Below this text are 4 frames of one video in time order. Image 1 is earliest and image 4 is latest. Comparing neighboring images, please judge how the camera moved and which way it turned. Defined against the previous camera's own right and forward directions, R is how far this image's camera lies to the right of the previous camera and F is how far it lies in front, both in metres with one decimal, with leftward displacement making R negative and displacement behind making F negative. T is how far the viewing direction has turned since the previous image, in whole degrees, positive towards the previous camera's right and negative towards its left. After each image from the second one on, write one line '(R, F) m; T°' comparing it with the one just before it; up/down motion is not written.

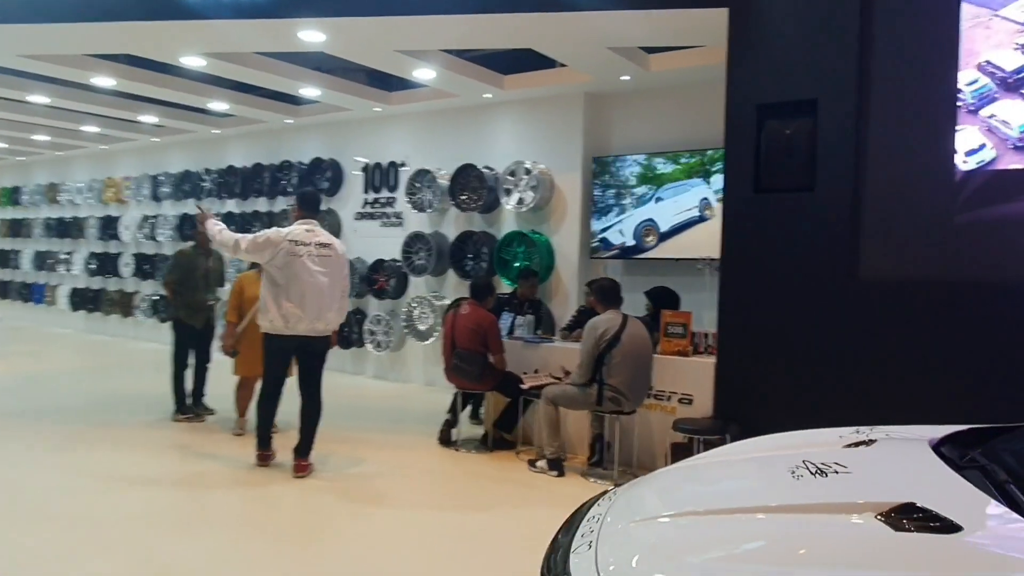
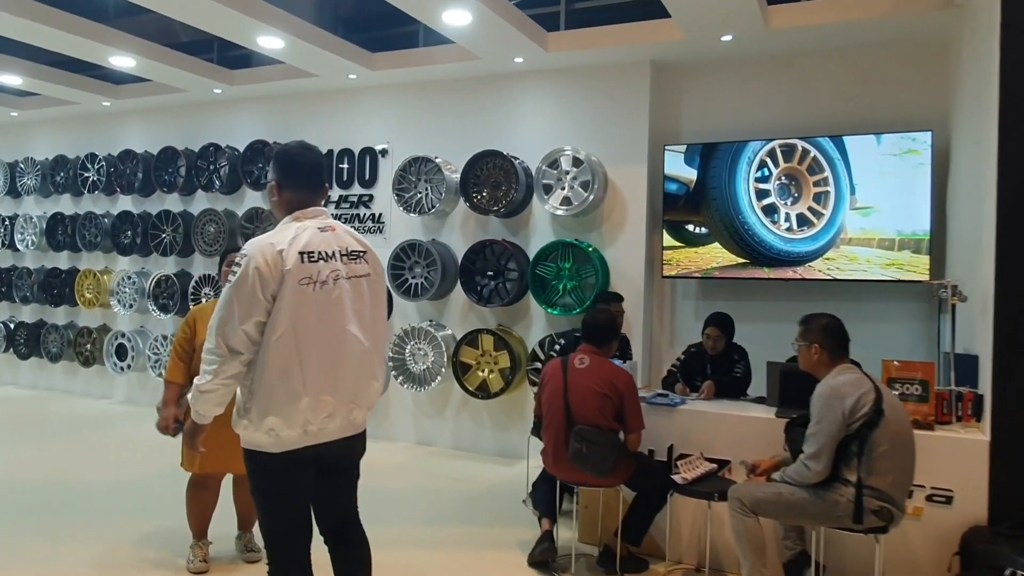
(-1.2, +1.9) m; +10°
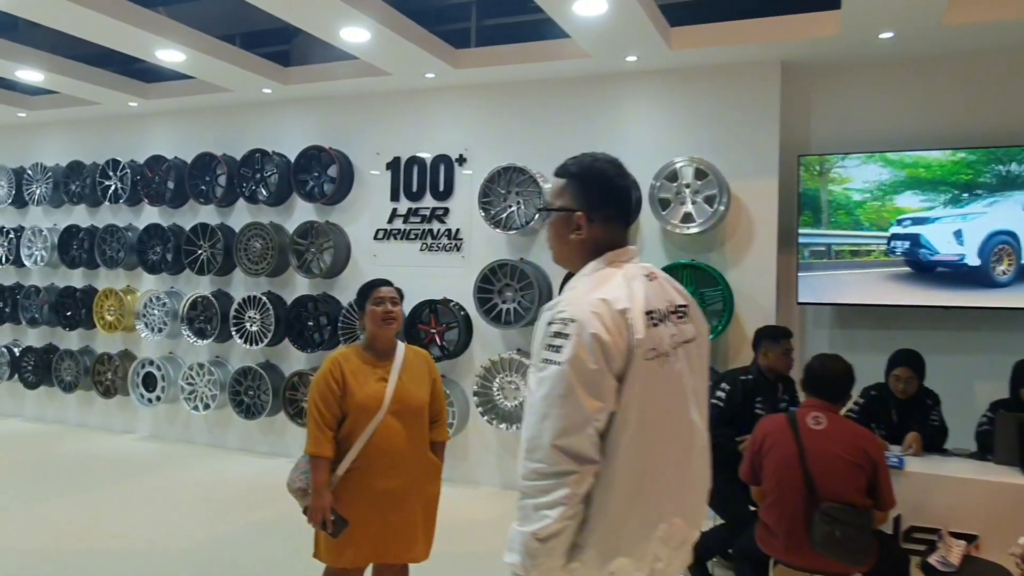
(-0.9, +0.6) m; +2°
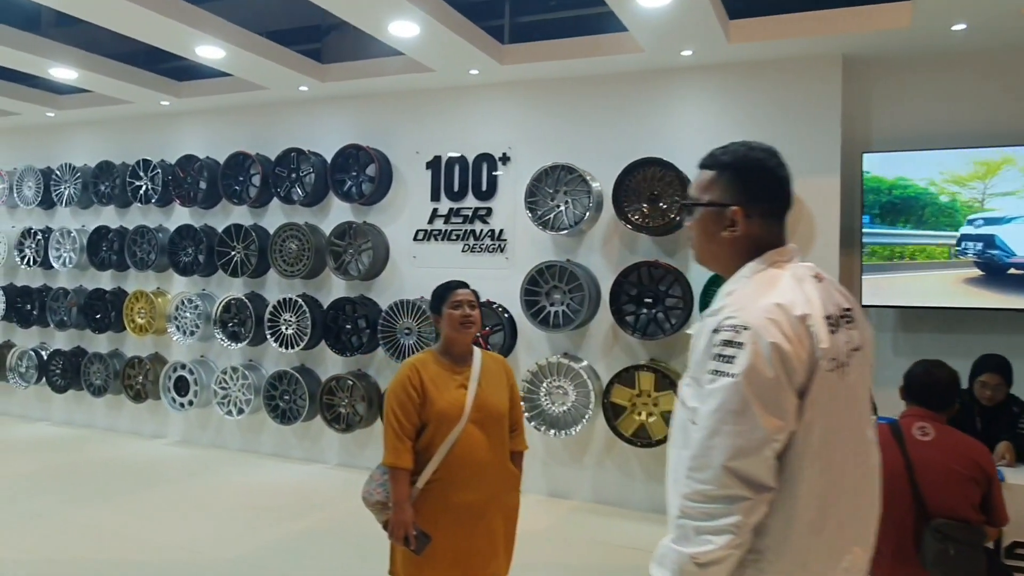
(-0.3, +0.1) m; 0°
